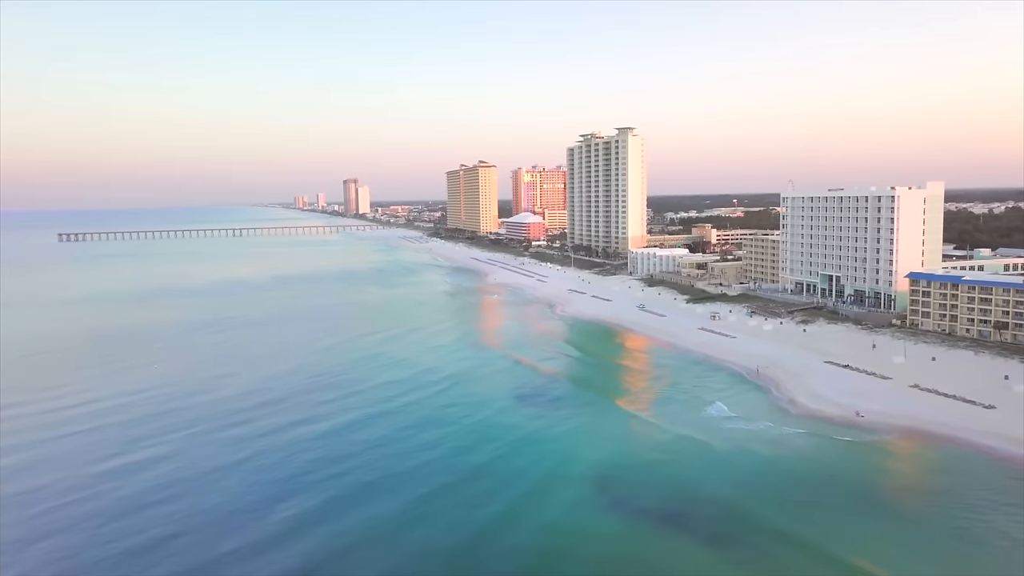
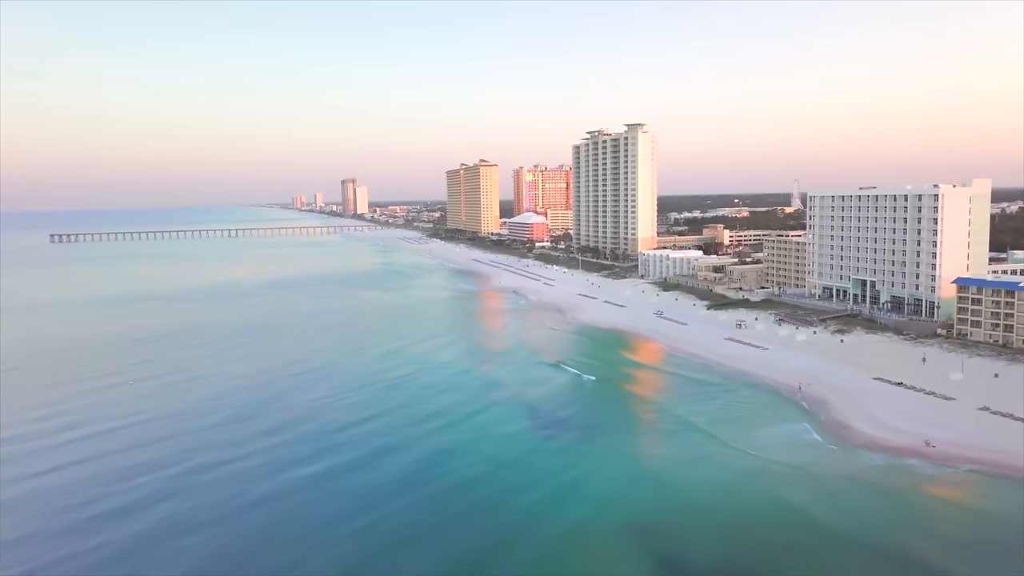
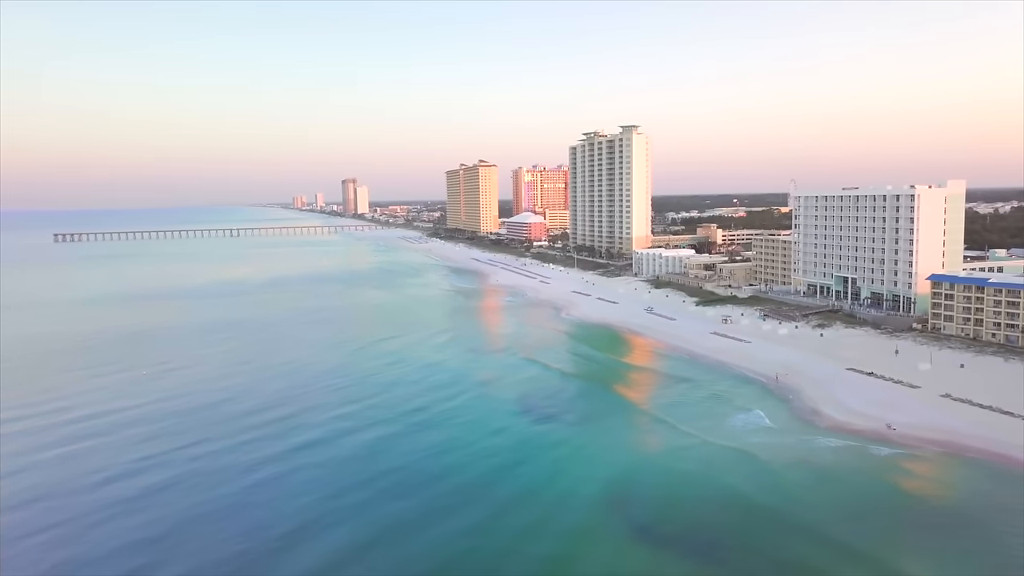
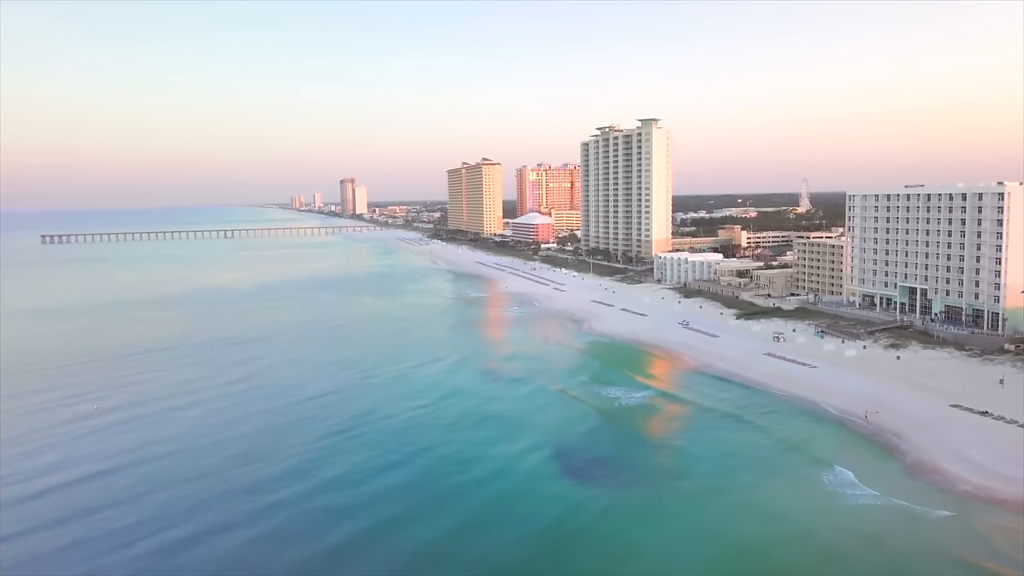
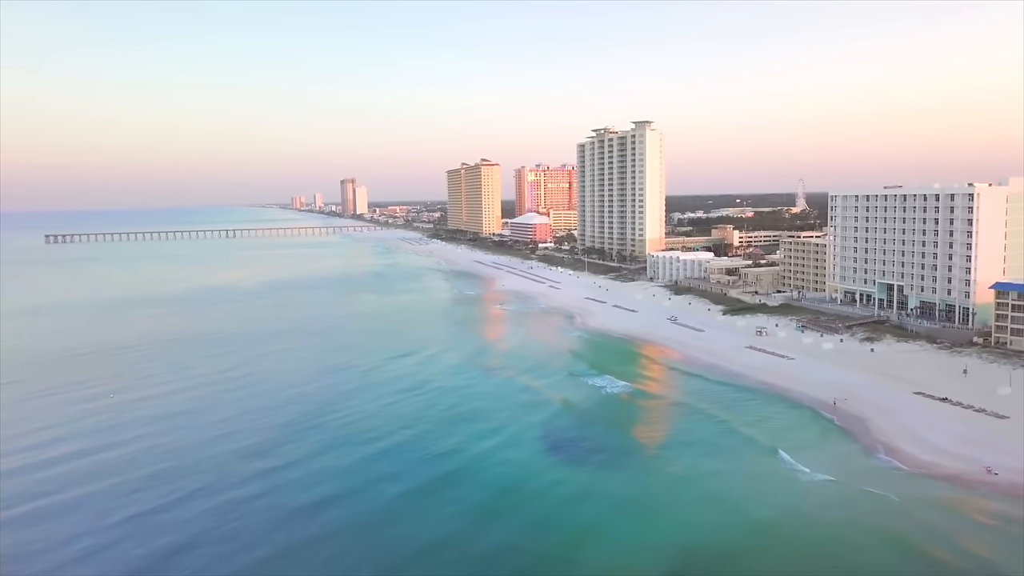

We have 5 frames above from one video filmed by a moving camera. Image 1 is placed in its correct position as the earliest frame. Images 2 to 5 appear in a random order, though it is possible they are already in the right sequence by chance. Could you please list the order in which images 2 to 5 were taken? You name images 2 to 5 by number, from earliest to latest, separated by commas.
3, 2, 5, 4
